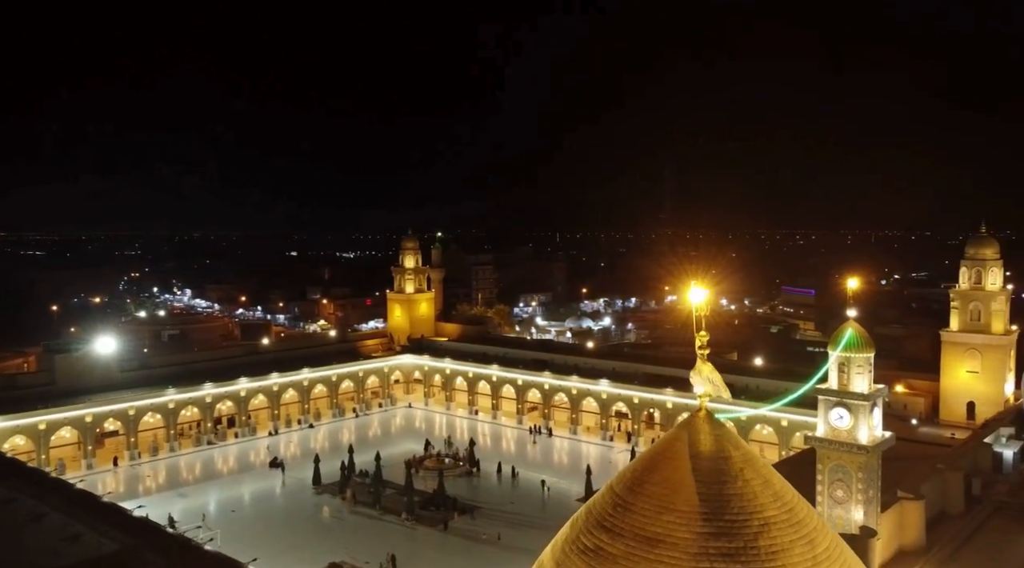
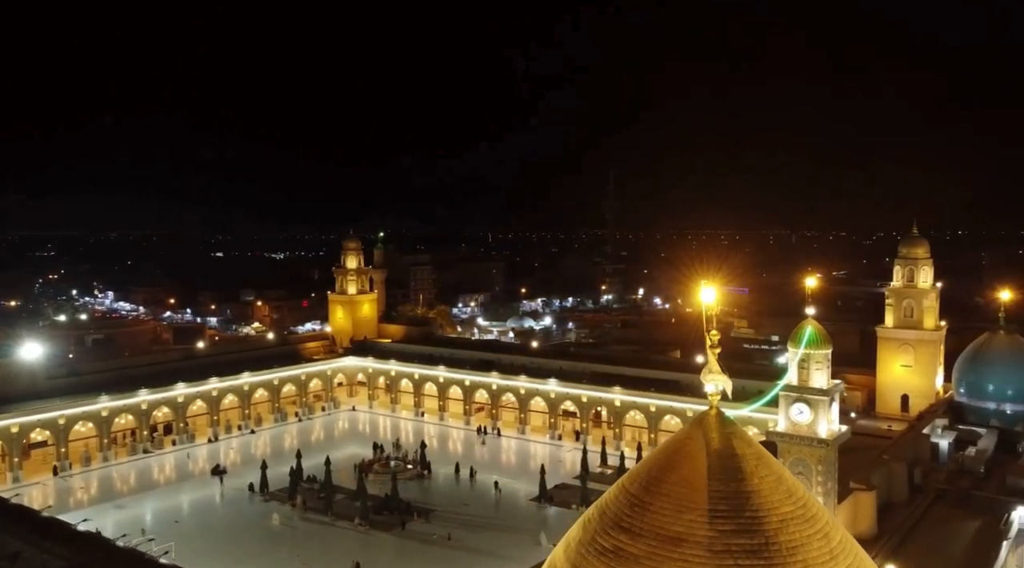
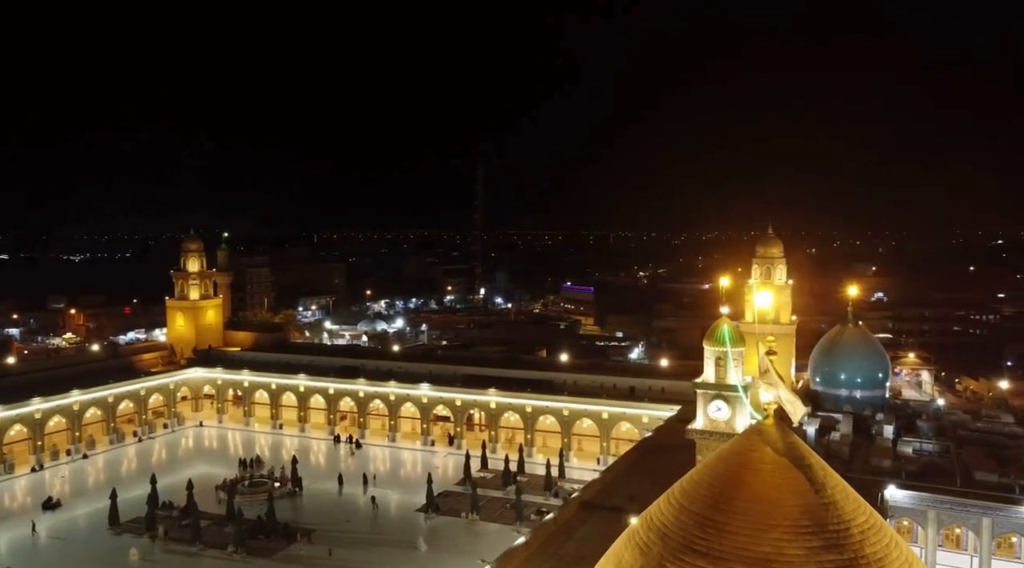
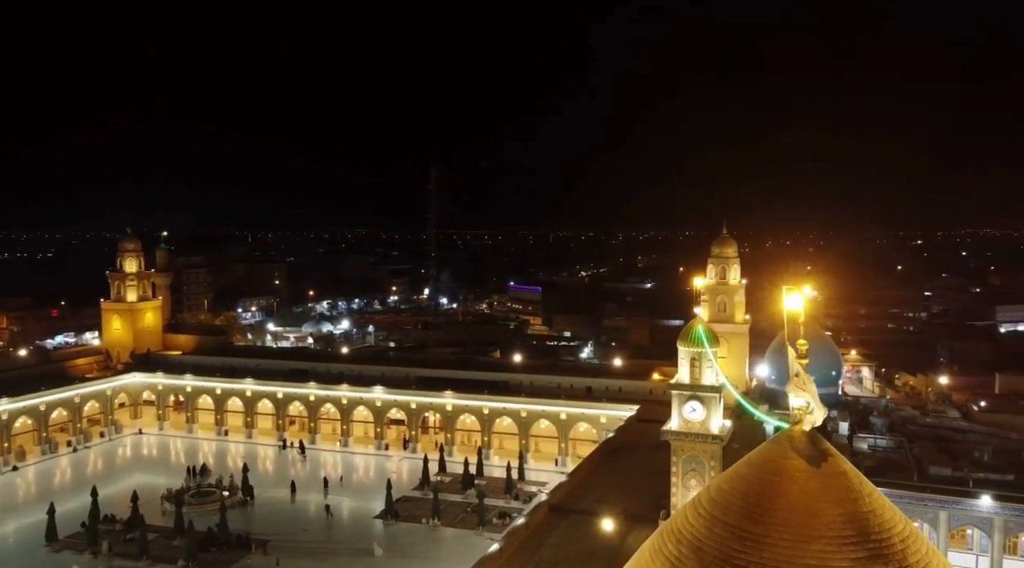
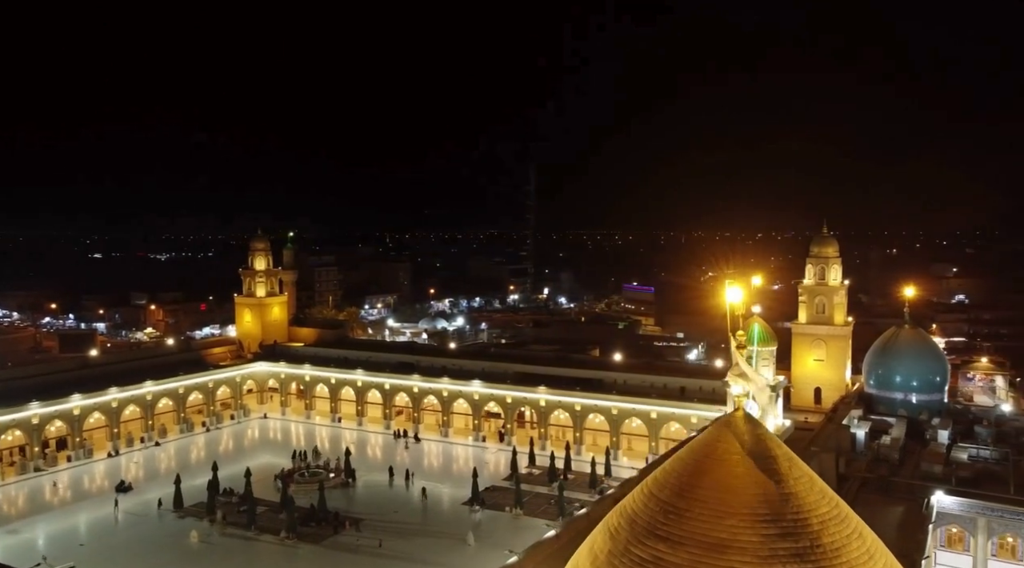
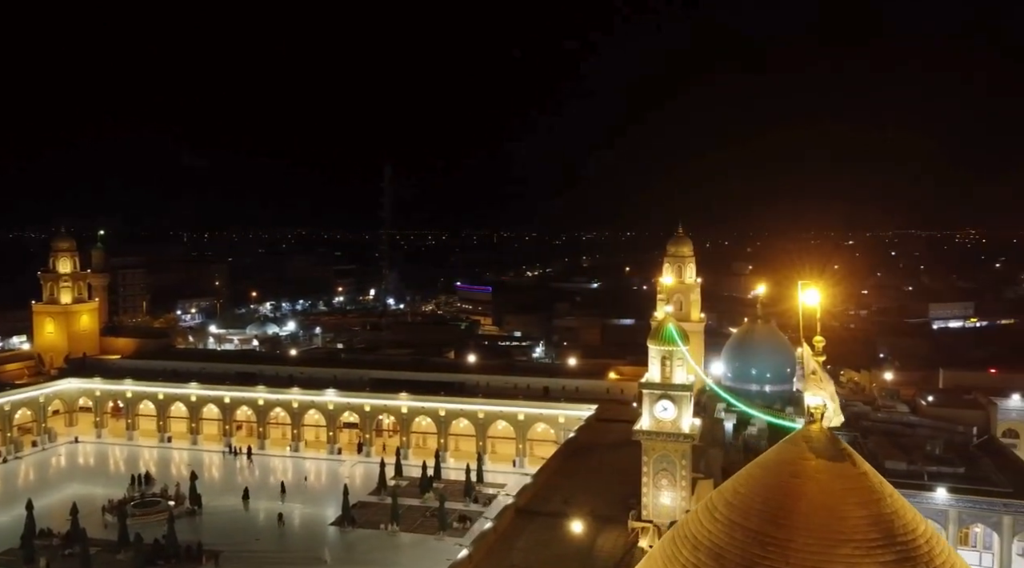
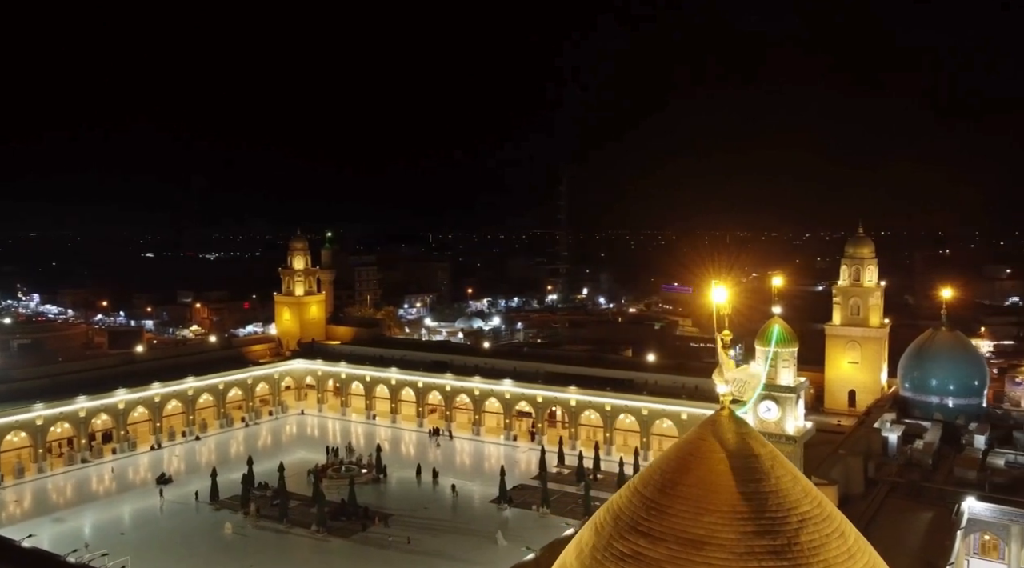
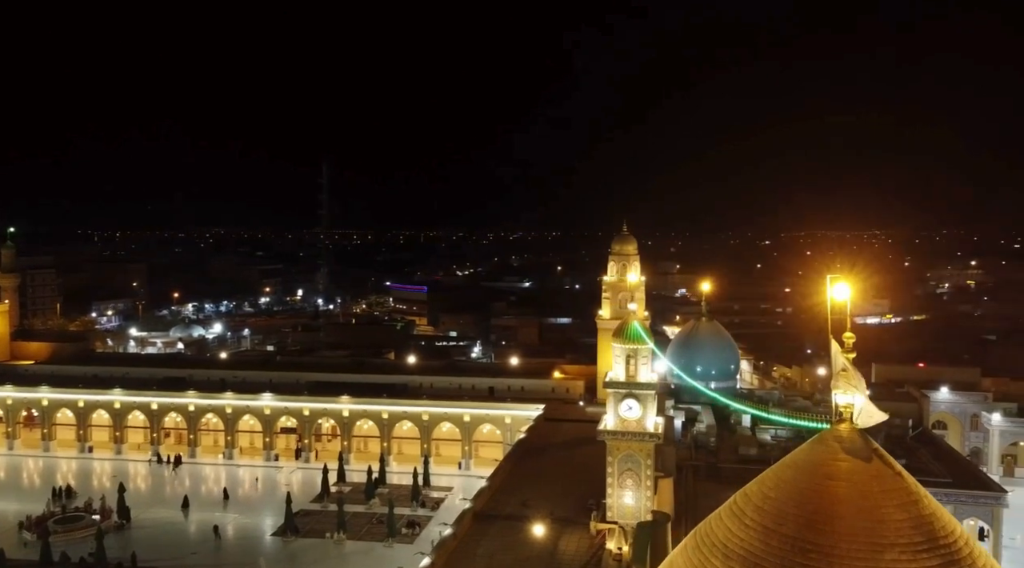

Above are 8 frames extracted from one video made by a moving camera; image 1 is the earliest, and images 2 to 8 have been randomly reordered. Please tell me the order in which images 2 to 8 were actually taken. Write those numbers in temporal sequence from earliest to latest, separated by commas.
2, 7, 5, 3, 4, 6, 8
